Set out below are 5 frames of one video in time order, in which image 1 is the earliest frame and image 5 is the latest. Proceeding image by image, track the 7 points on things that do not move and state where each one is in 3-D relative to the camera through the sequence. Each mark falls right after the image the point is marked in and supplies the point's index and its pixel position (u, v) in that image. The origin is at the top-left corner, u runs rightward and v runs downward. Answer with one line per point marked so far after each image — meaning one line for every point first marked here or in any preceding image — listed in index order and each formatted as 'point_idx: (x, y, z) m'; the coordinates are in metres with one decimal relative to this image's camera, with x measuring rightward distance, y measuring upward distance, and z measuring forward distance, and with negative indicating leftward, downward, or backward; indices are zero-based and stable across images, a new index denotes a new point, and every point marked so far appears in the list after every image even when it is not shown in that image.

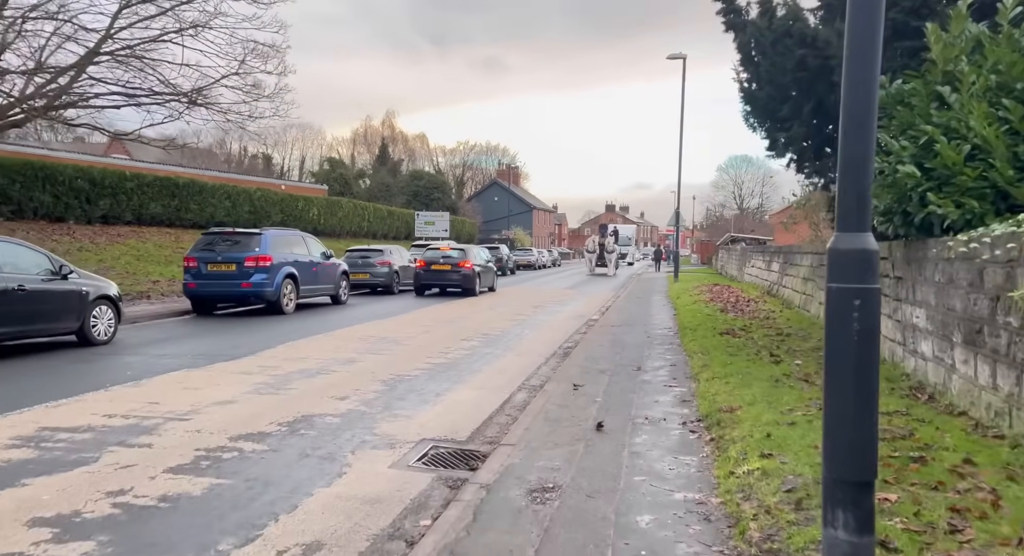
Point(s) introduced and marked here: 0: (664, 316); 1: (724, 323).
0: (+3.3, -0.8, +17.4) m
1: (+3.7, -0.8, +13.7) m
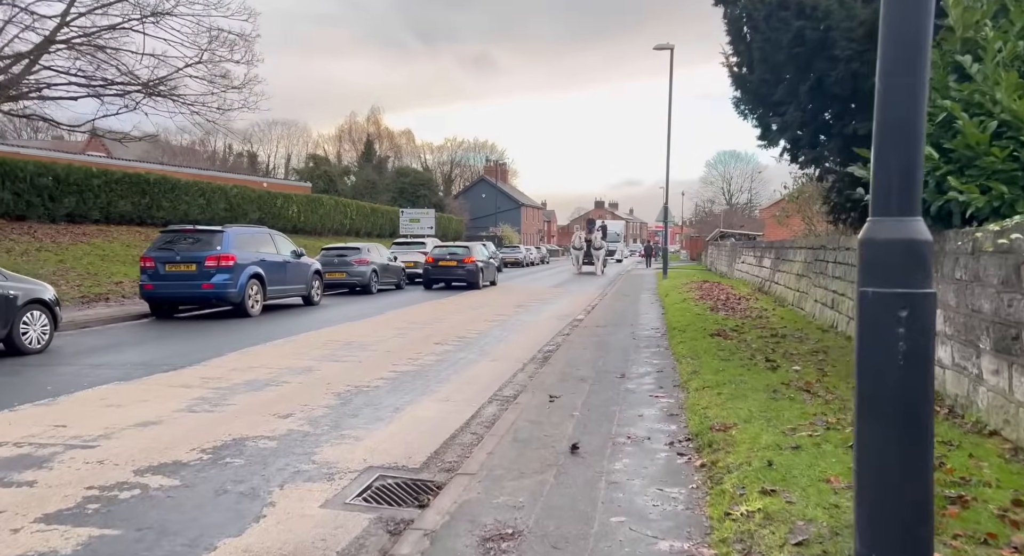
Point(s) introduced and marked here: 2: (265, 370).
0: (+2.9, -0.8, +16.5) m
1: (+3.3, -0.7, +12.9) m
2: (-2.8, -1.1, +9.2) m
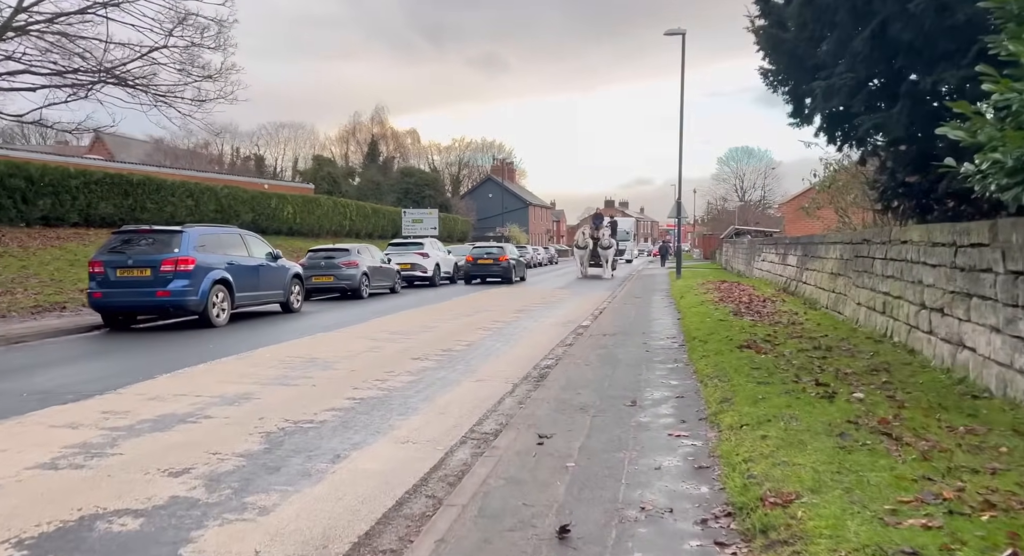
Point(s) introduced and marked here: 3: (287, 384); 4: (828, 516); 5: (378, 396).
0: (+2.8, -0.8, +14.7) m
1: (+3.2, -0.7, +11.0) m
2: (-3.0, -1.1, +7.4) m
3: (-2.4, -1.1, +8.5) m
4: (+1.4, -1.1, +3.6) m
5: (-1.3, -1.2, +8.0) m
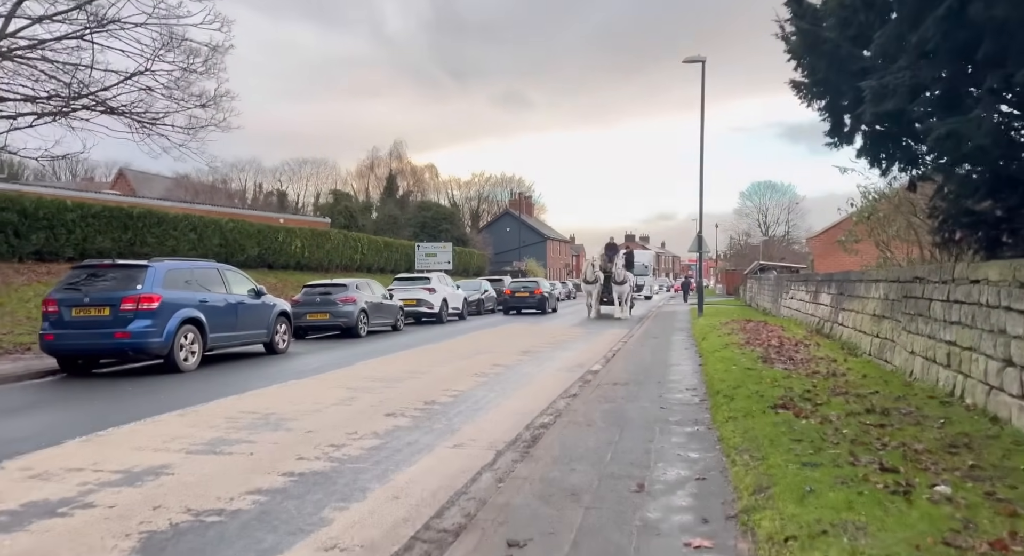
0: (+2.9, -1.5, +13.0) m
1: (+3.1, -1.2, +9.4) m
2: (-3.2, -1.5, +5.9) m
3: (-2.6, -1.5, +7.0) m
4: (+1.1, -1.3, +2.0) m
5: (-1.5, -1.6, +6.4) m
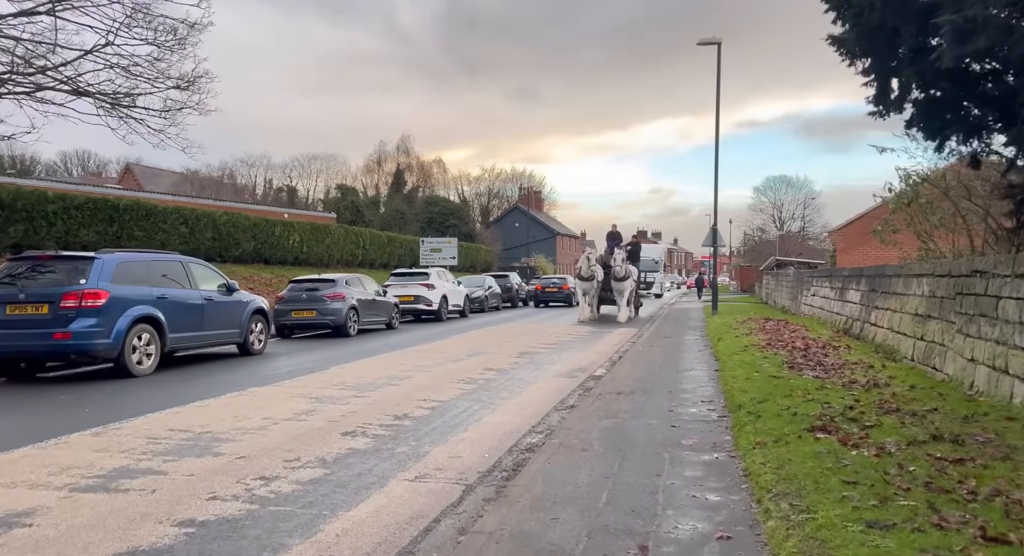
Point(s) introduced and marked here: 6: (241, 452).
0: (+2.7, -1.4, +11.5) m
1: (+2.9, -1.2, +7.9) m
2: (-3.4, -1.4, +4.5) m
3: (-2.8, -1.4, +5.6) m
4: (+0.9, -1.2, +0.5) m
5: (-1.7, -1.5, +5.0) m
6: (-2.2, -1.4, +6.6) m
